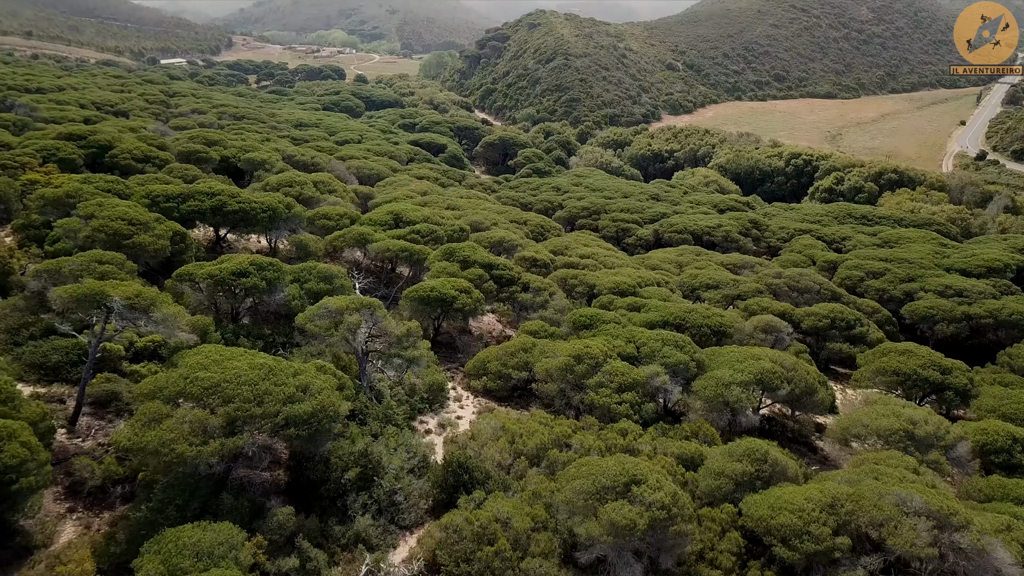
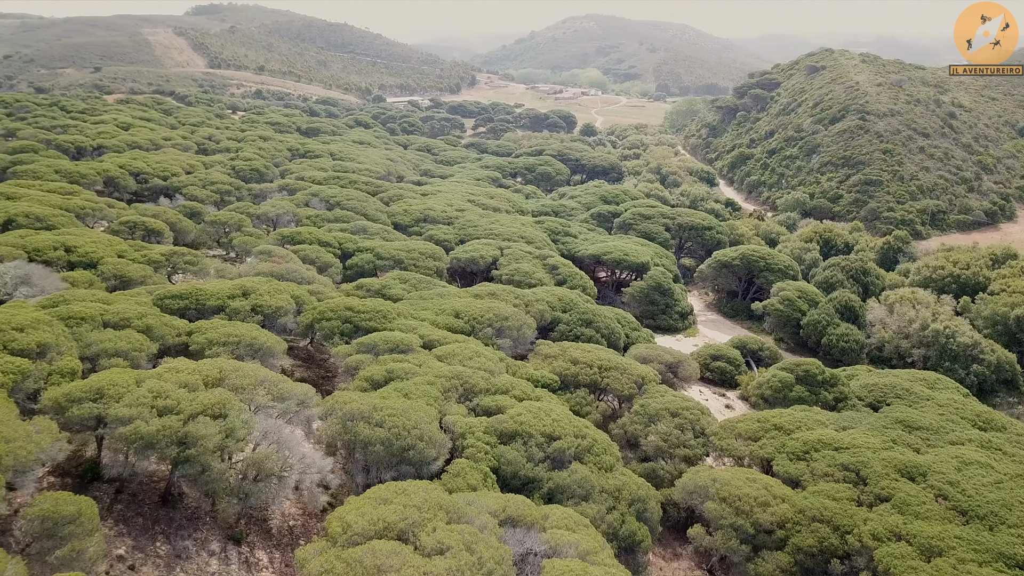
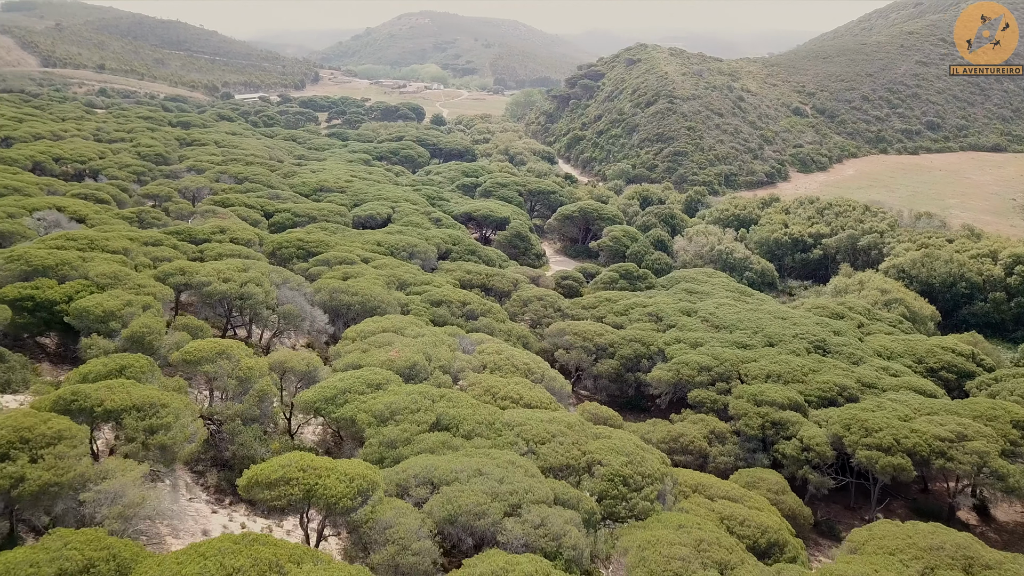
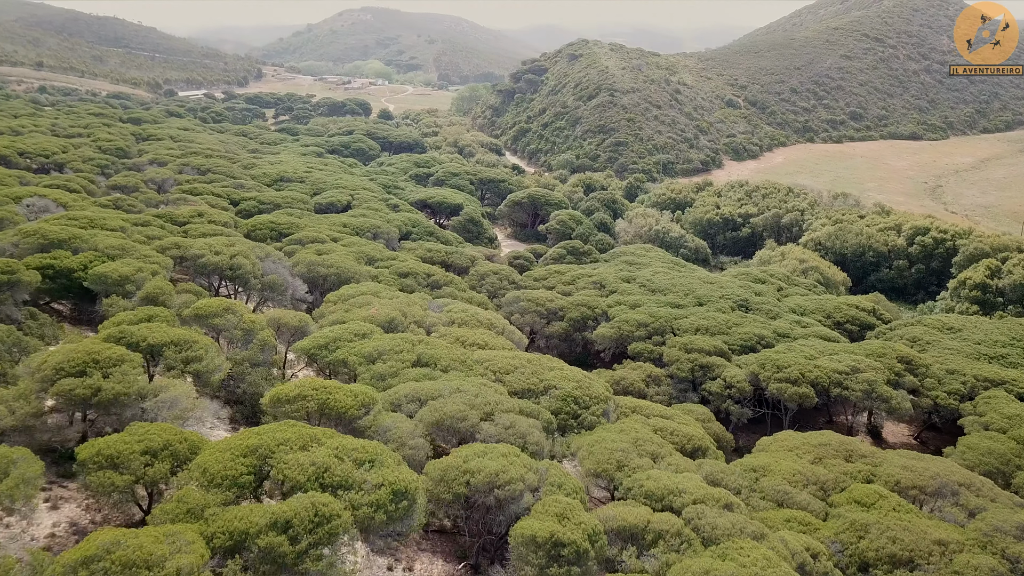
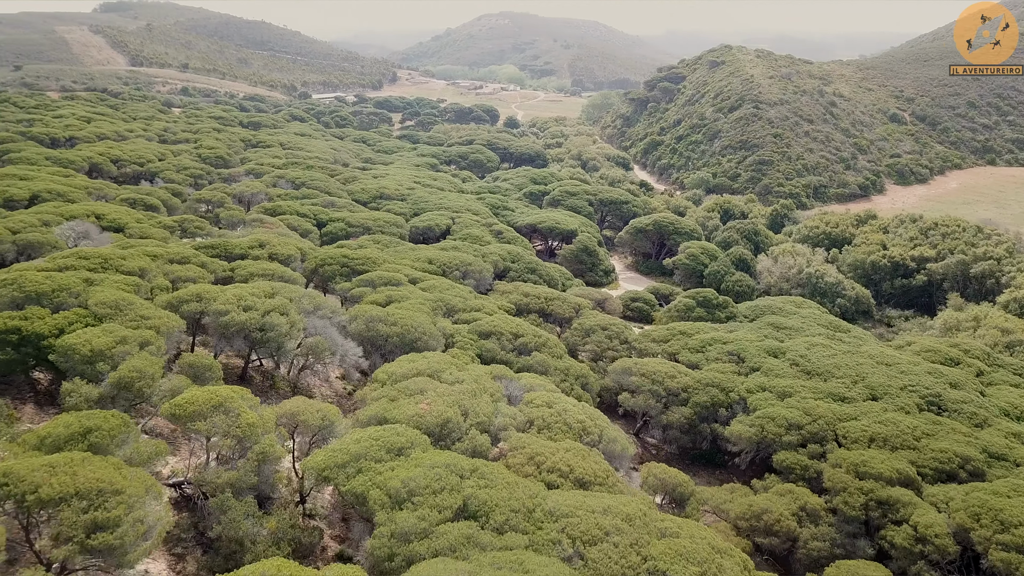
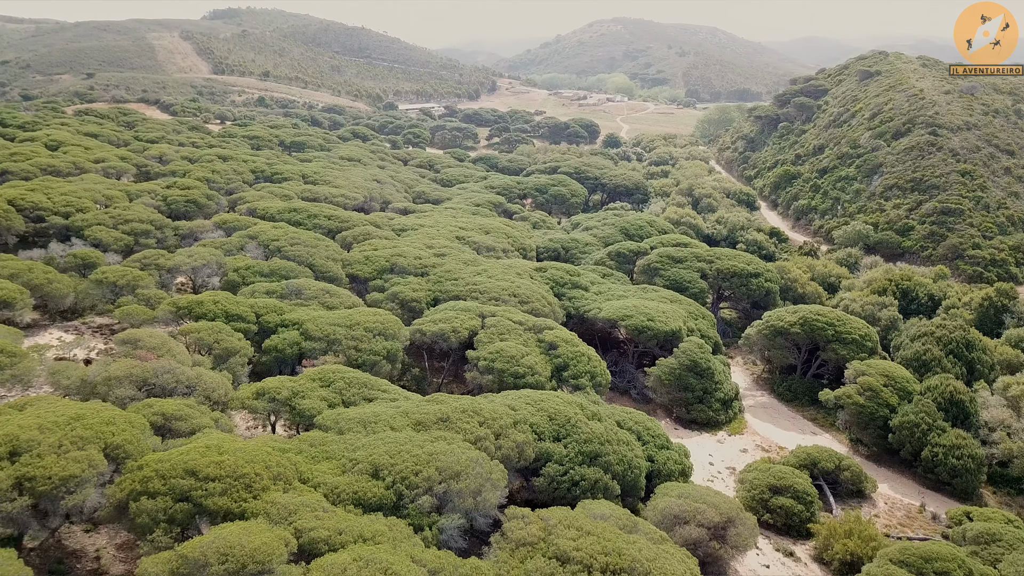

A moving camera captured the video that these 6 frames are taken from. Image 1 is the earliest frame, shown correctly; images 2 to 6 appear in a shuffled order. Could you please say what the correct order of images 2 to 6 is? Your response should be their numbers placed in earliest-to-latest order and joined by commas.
4, 3, 5, 2, 6
